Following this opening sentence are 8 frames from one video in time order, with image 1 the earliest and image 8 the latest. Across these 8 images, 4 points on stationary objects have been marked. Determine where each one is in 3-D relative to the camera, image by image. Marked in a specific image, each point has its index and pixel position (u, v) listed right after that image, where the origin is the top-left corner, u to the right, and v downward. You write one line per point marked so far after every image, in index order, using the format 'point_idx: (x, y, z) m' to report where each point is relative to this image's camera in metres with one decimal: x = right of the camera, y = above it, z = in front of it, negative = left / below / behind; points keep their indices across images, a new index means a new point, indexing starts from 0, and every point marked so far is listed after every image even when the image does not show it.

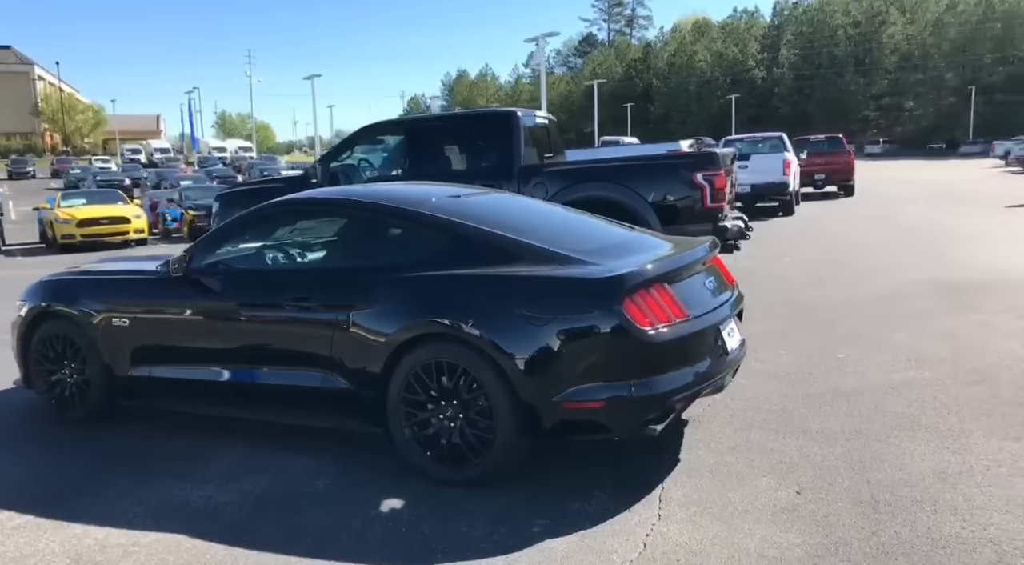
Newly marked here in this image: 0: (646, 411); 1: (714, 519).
0: (+0.7, -0.6, +3.3) m
1: (+0.9, -1.1, +3.1) m
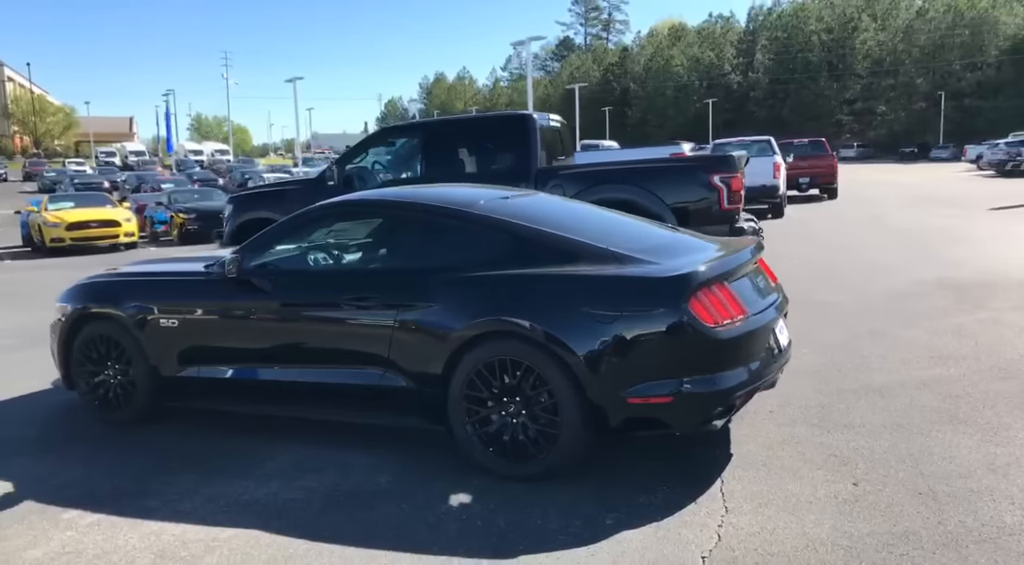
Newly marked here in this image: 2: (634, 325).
0: (+1.0, -0.6, +3.4) m
1: (+1.3, -1.1, +3.2) m
2: (+0.6, -0.2, +3.4) m
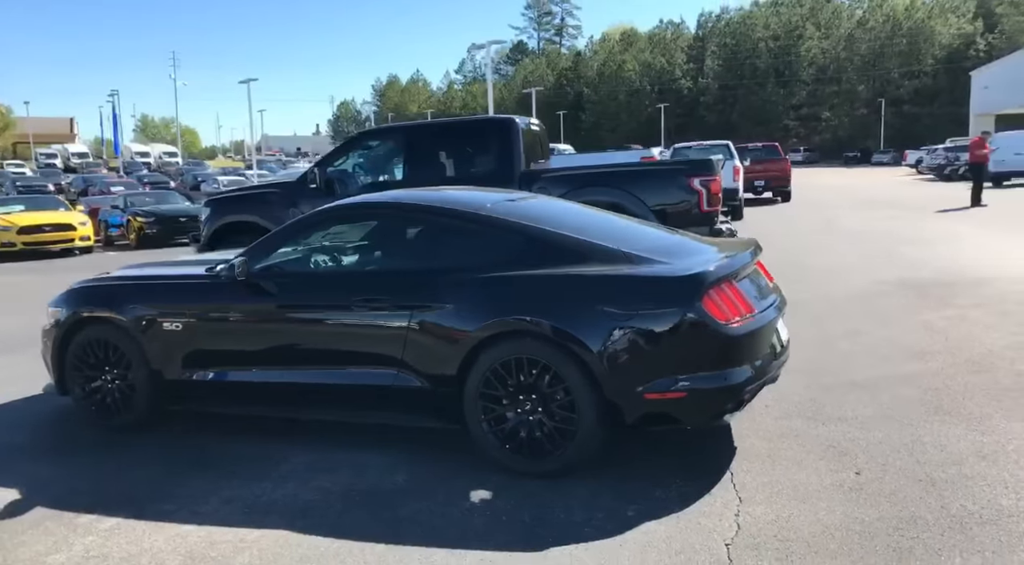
0: (+1.1, -0.6, +3.6) m
1: (+1.4, -1.0, +3.4) m
2: (+0.7, -0.2, +3.5) m
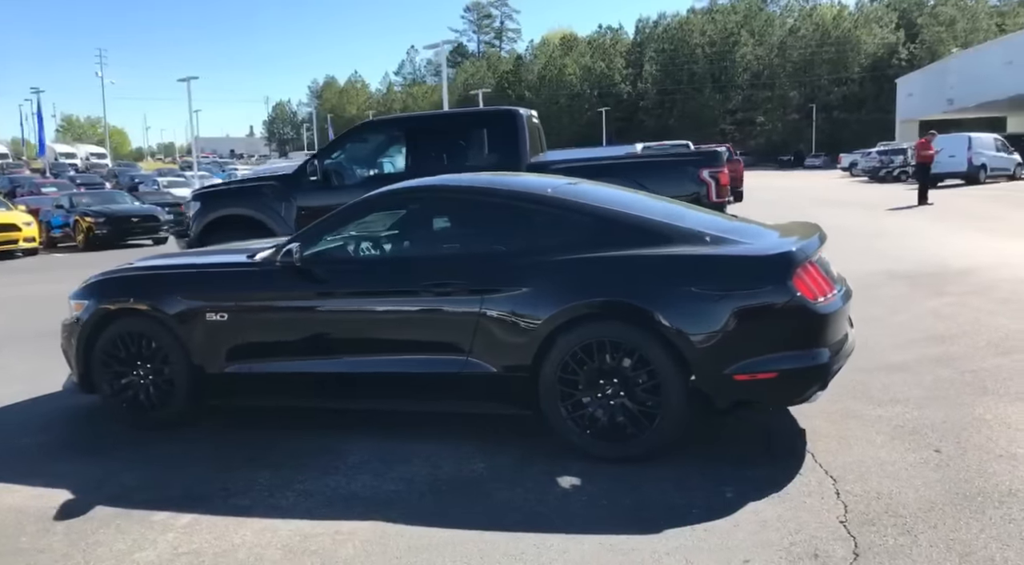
0: (+1.5, -0.5, +3.5) m
1: (+1.8, -0.9, +3.4) m
2: (+1.2, -0.1, +3.5) m
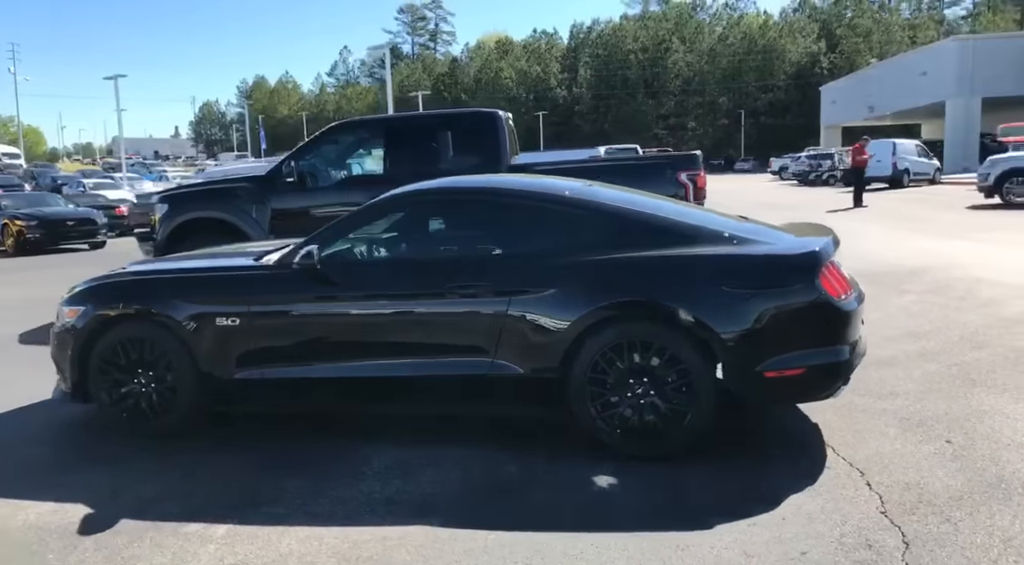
0: (+1.7, -0.5, +3.7) m
1: (+2.0, -0.9, +3.5) m
2: (+1.3, -0.1, +3.6) m
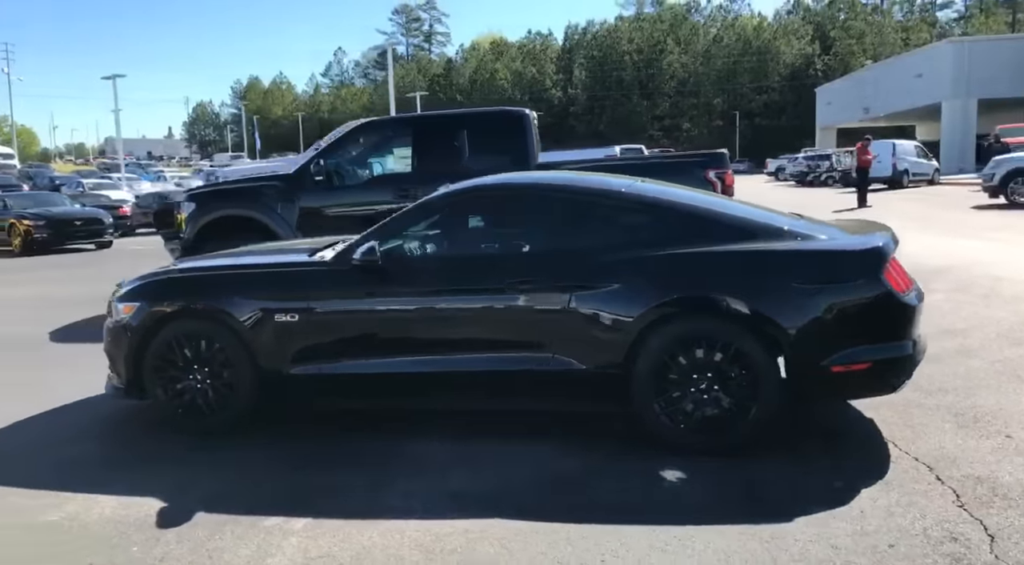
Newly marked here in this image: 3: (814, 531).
0: (+2.0, -0.5, +3.7) m
1: (+2.3, -0.9, +3.5) m
2: (+1.7, -0.1, +3.6) m
3: (+1.2, -1.0, +2.8) m
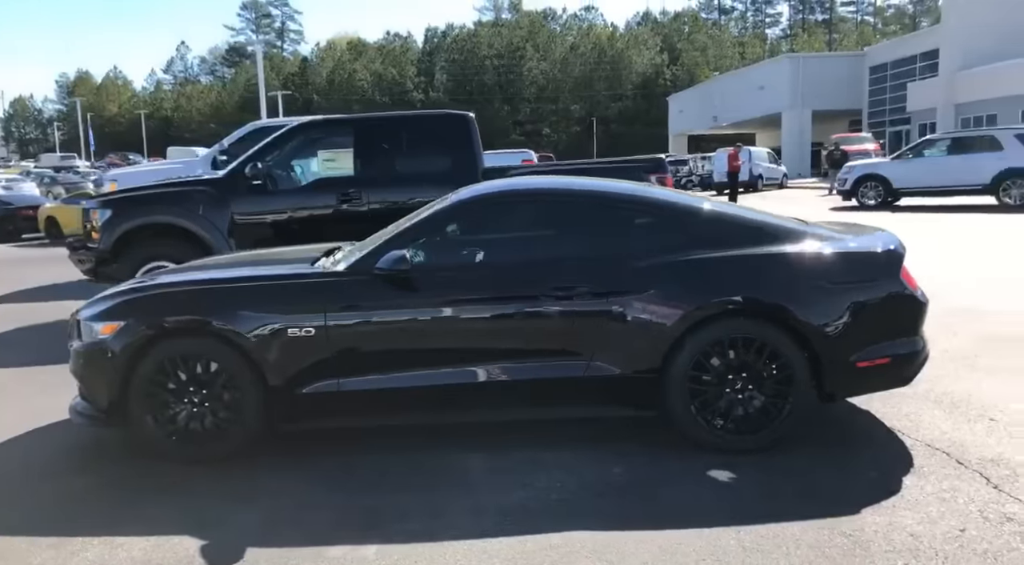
0: (+2.2, -0.5, +3.9) m
1: (+2.6, -0.9, +3.9) m
2: (+1.9, -0.1, +3.8) m
3: (+1.6, -1.0, +3.0) m
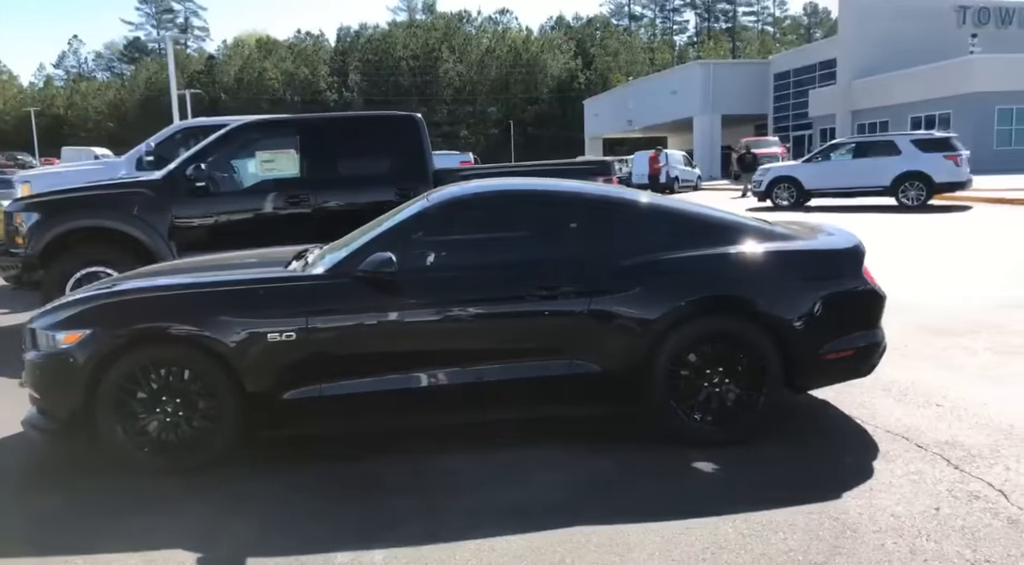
0: (+2.2, -0.5, +4.2) m
1: (+2.5, -0.9, +4.2) m
2: (+1.8, -0.1, +4.1) m
3: (+1.6, -1.0, +3.2) m
